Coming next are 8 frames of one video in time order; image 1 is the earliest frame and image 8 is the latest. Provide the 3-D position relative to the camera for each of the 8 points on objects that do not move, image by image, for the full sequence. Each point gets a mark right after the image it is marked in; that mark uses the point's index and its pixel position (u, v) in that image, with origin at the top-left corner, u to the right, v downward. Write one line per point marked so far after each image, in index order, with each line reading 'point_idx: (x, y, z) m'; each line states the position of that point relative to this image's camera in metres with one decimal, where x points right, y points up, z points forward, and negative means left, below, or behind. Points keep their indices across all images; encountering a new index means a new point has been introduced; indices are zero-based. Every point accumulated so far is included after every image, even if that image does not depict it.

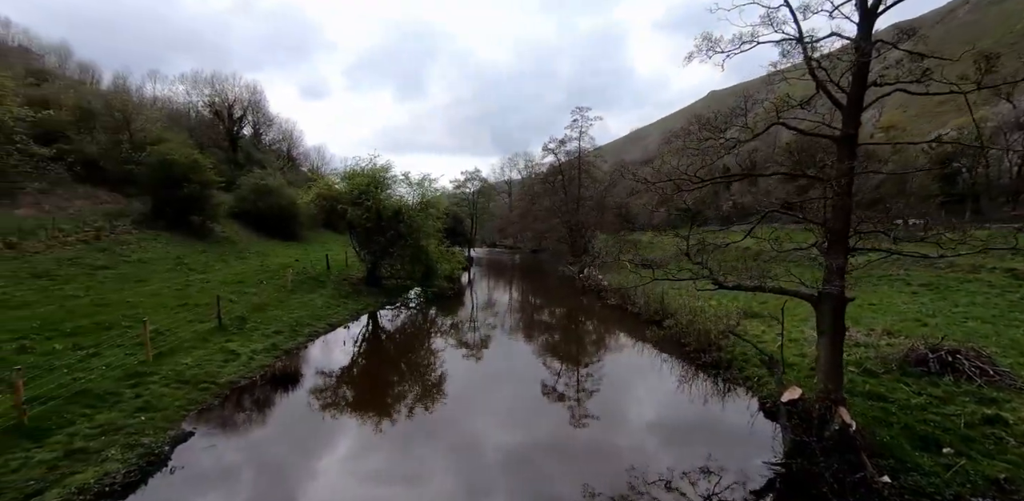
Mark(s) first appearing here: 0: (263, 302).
0: (-8.9, -1.7, +15.9) m
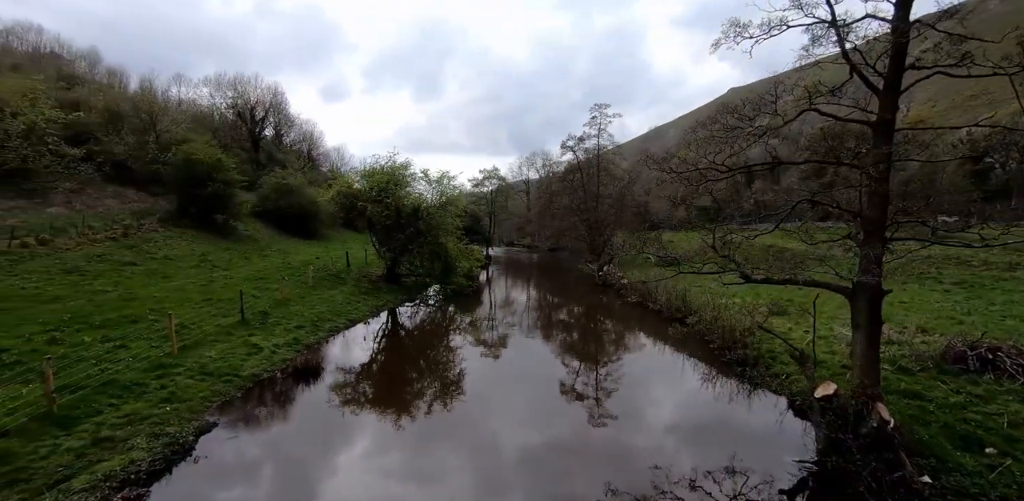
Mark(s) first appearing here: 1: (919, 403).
0: (-8.2, -1.6, +16.0) m
1: (+8.1, -3.0, +8.8) m
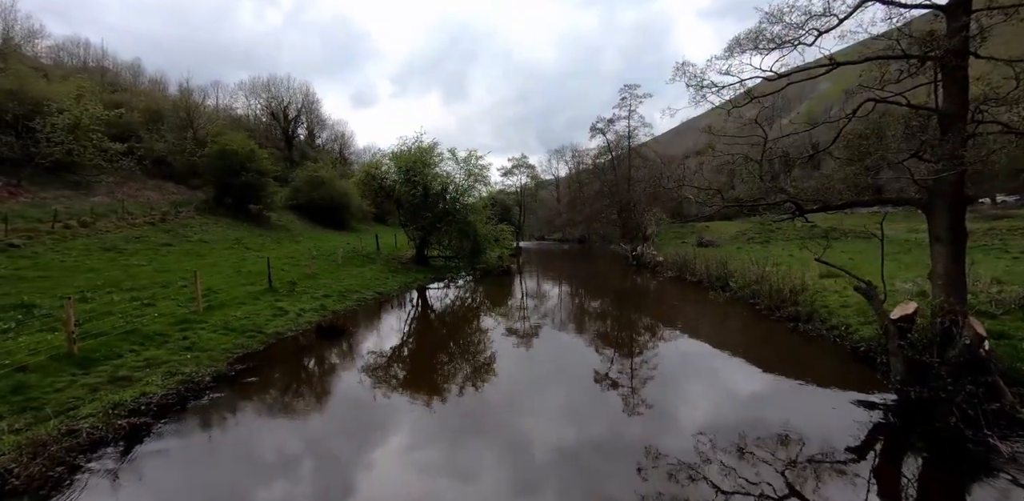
0: (-7.2, -0.7, +16.0) m
1: (+8.7, -1.6, +7.8) m
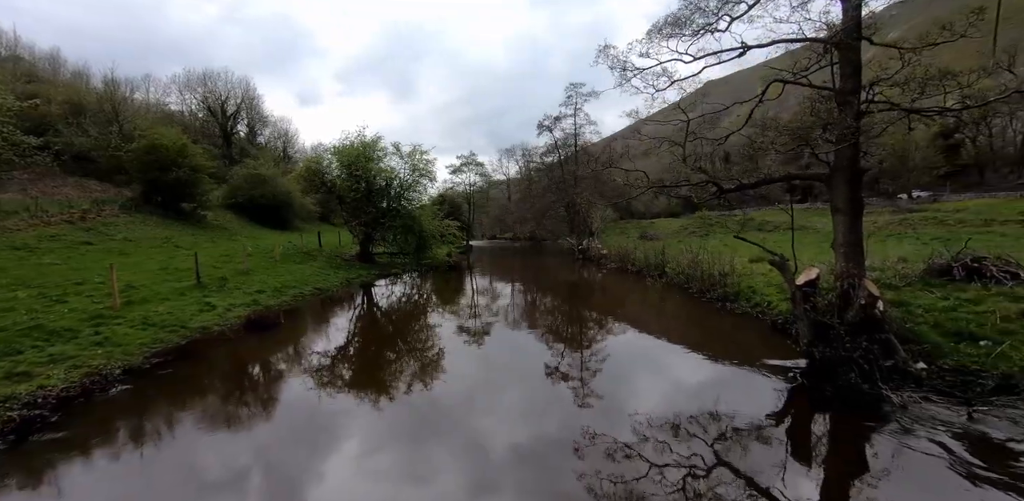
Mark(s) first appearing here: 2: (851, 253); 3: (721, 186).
0: (-9.1, -0.6, +15.2) m
1: (+7.5, -1.1, +8.4) m
2: (+5.3, 0.0, +6.9) m
3: (+3.9, +1.3, +8.4) m
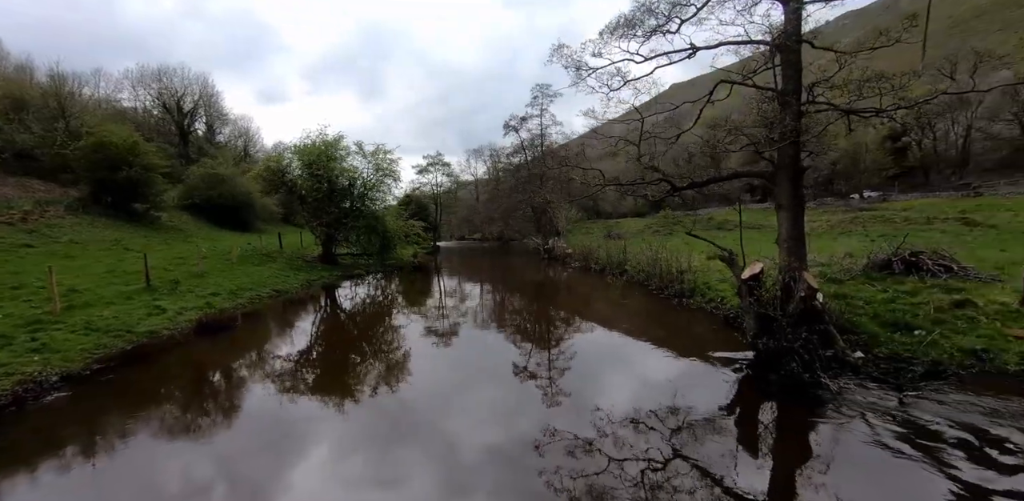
0: (-10.2, -0.6, +14.7) m
1: (+6.7, -1.0, +8.8) m
2: (+4.6, 0.0, +7.2) m
3: (+3.1, +1.4, +8.6) m
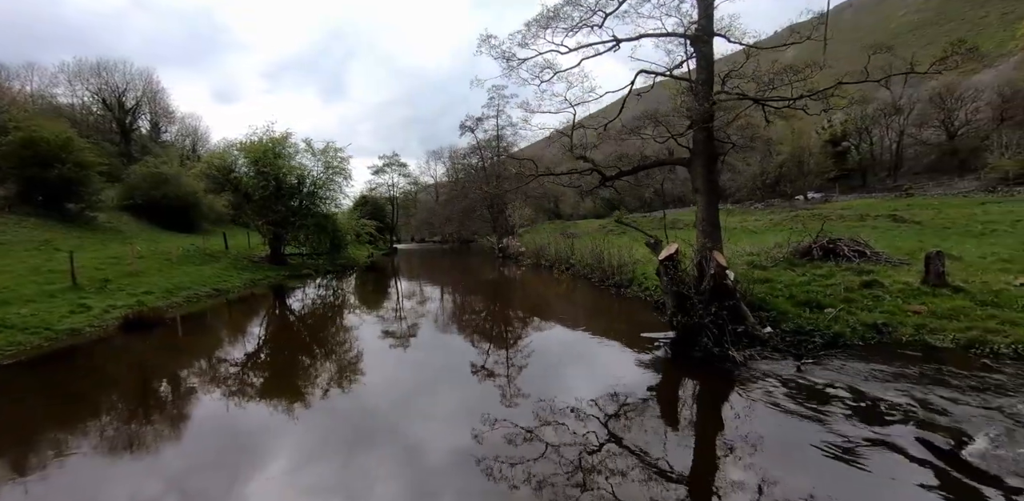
0: (-11.9, -0.6, +14.1) m
1: (+5.4, -0.7, +9.3) m
2: (+3.4, +0.3, +7.6) m
3: (+1.8, +1.6, +8.9) m
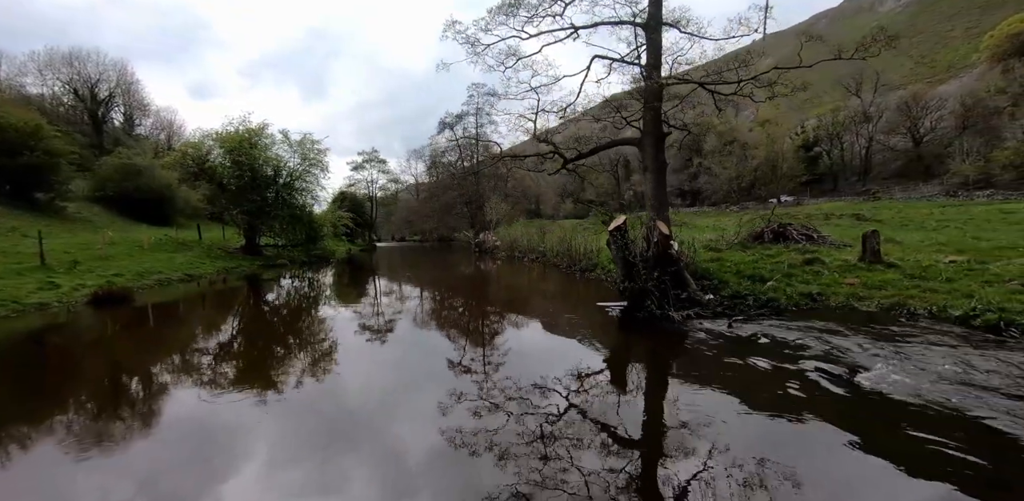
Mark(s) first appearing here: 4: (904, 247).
0: (-12.8, -0.1, +14.0) m
1: (+4.6, -0.3, +9.7) m
2: (+2.6, +0.8, +8.0) m
3: (+1.1, +2.1, +9.3) m
4: (+9.2, +0.1, +10.4) m
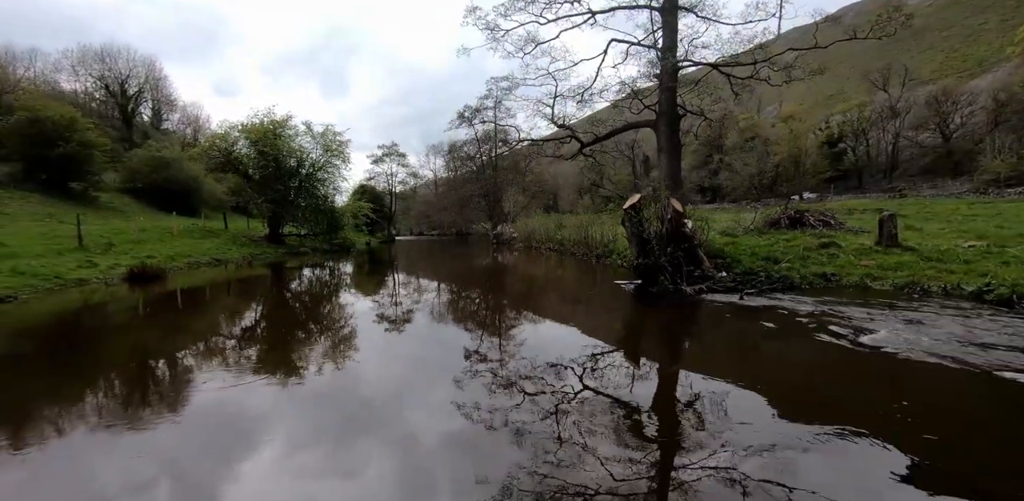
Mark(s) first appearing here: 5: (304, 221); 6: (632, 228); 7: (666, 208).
0: (-12.3, +0.5, +14.8) m
1: (+4.9, +0.1, +9.8) m
2: (+3.0, +1.2, +8.2) m
3: (+1.4, +2.5, +9.5) m
4: (+9.6, +0.4, +10.3) m
5: (-8.9, +1.3, +19.3) m
6: (+2.2, +0.3, +8.0) m
7: (+2.8, +0.7, +7.8) m
